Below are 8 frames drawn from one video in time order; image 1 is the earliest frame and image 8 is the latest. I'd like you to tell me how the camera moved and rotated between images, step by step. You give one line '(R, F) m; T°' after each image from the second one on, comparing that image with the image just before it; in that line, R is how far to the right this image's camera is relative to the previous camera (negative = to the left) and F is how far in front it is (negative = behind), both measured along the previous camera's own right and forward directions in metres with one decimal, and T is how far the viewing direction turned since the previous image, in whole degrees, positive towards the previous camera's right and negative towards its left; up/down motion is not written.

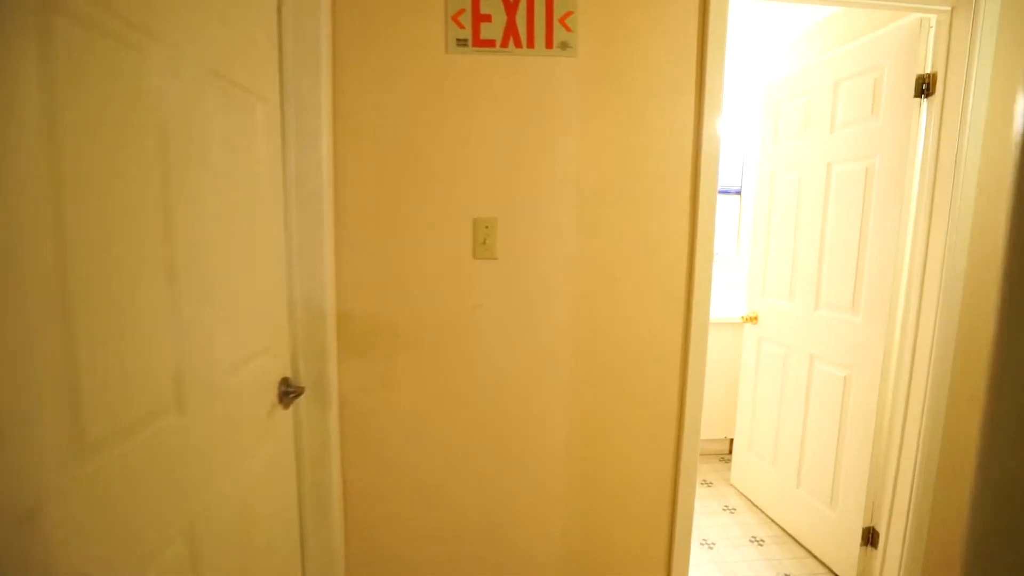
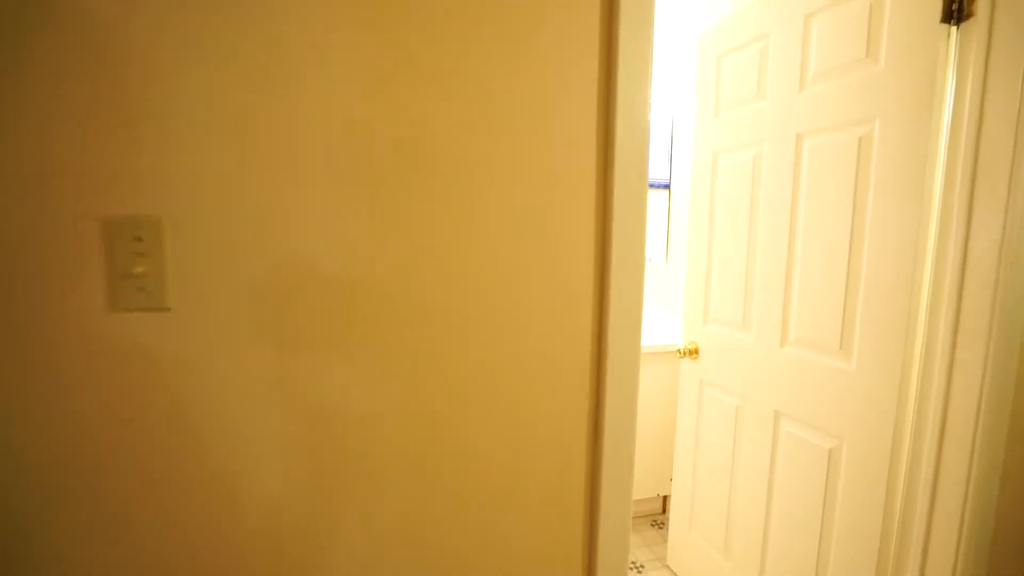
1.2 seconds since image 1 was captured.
(+0.3, +0.6) m; +9°
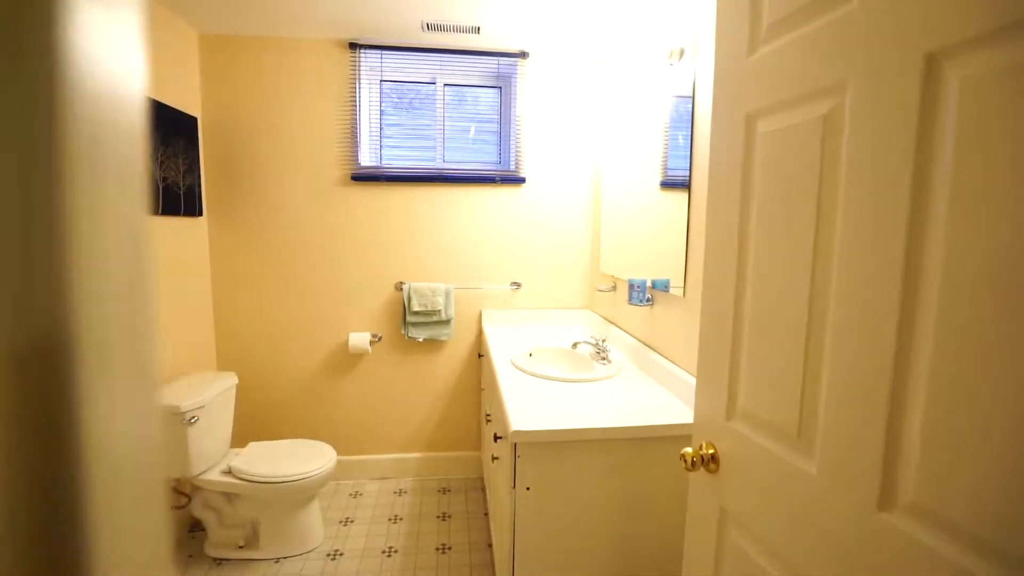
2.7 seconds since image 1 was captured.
(+0.3, +0.6) m; -6°
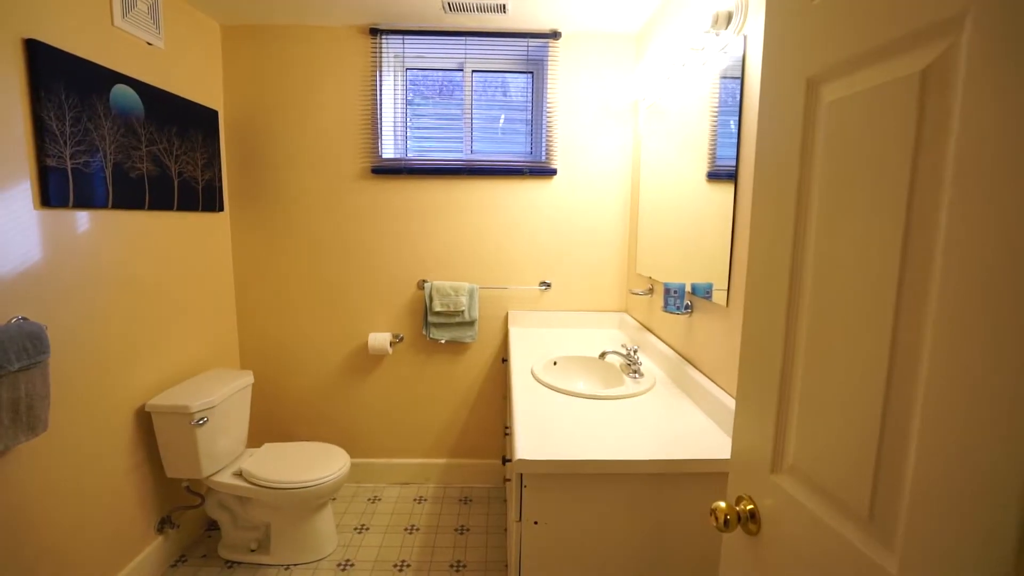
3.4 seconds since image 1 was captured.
(+0.1, +0.1) m; -6°
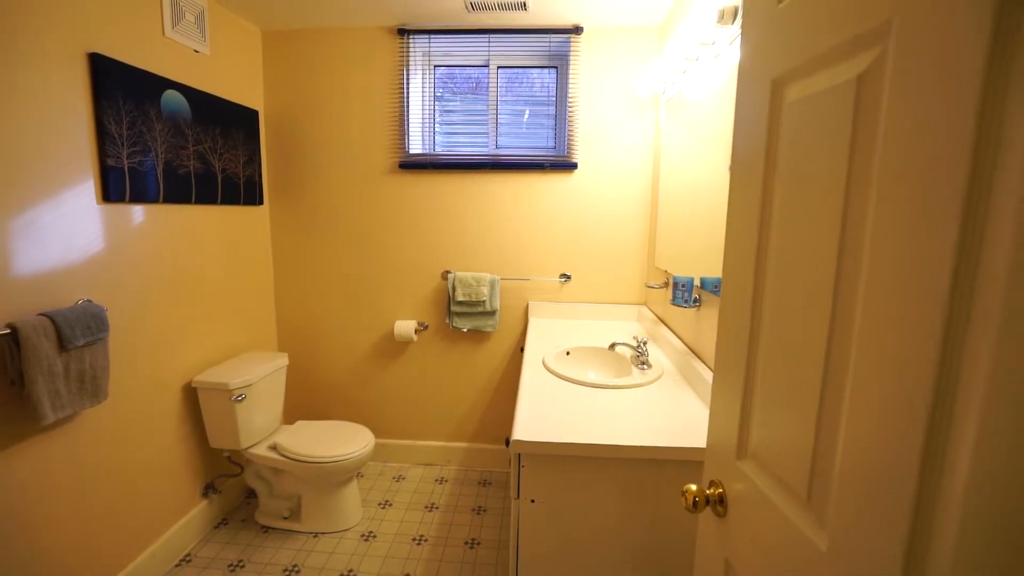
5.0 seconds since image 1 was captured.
(+0.1, 0.0) m; -5°
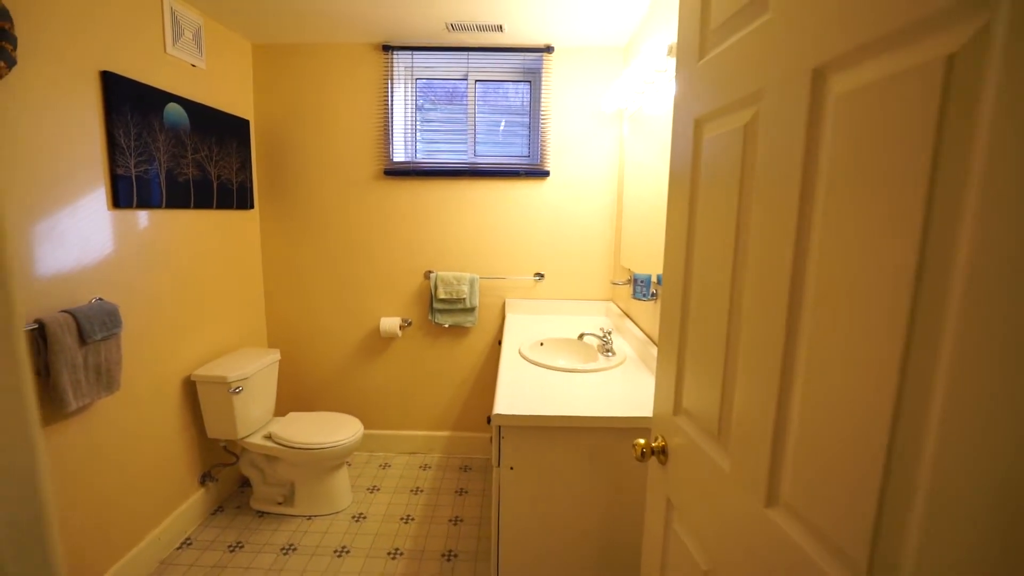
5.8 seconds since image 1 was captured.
(0.0, -0.2) m; +3°
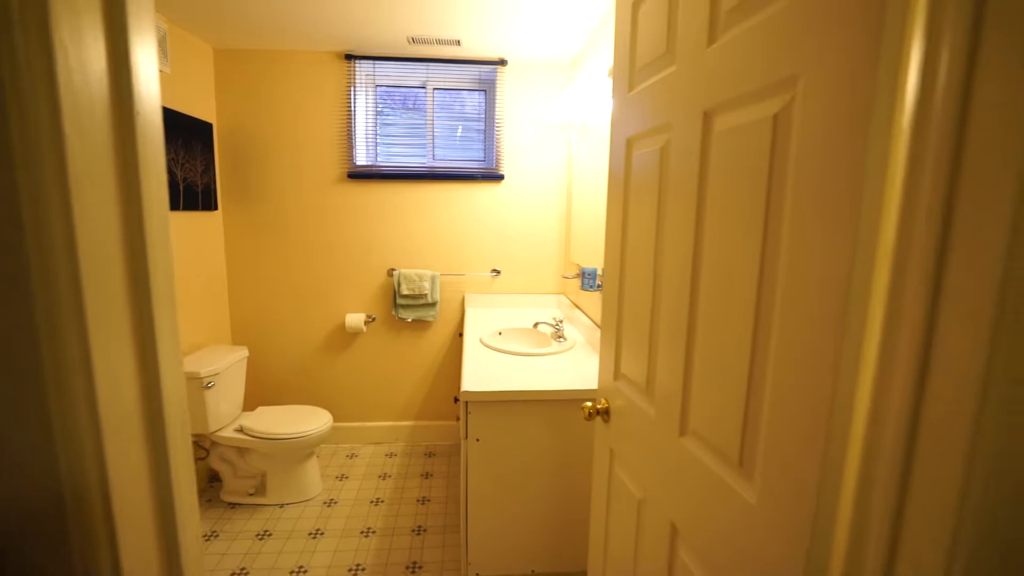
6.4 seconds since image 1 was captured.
(0.0, -0.2) m; +6°
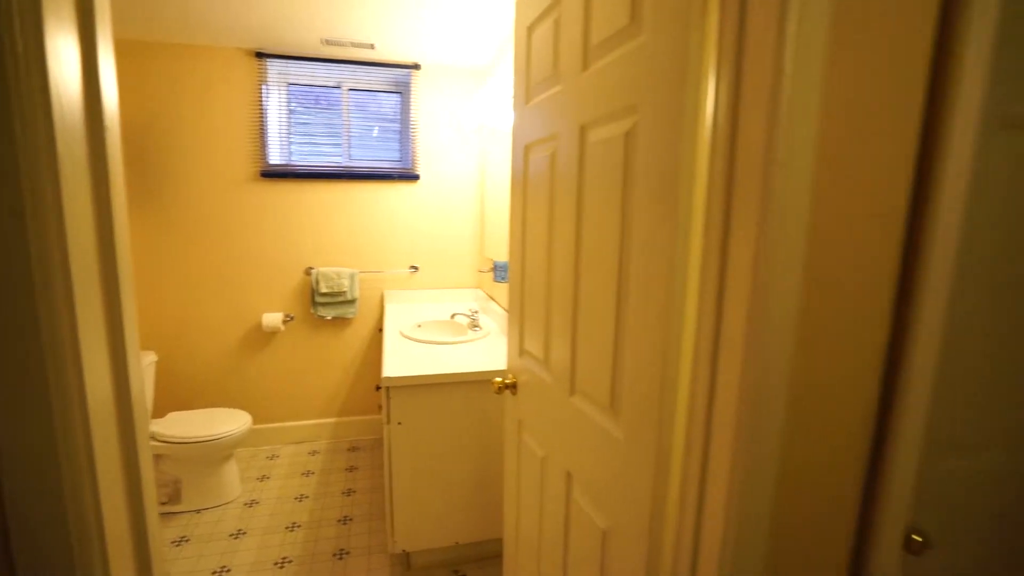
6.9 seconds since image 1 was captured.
(0.0, -0.2) m; +10°
